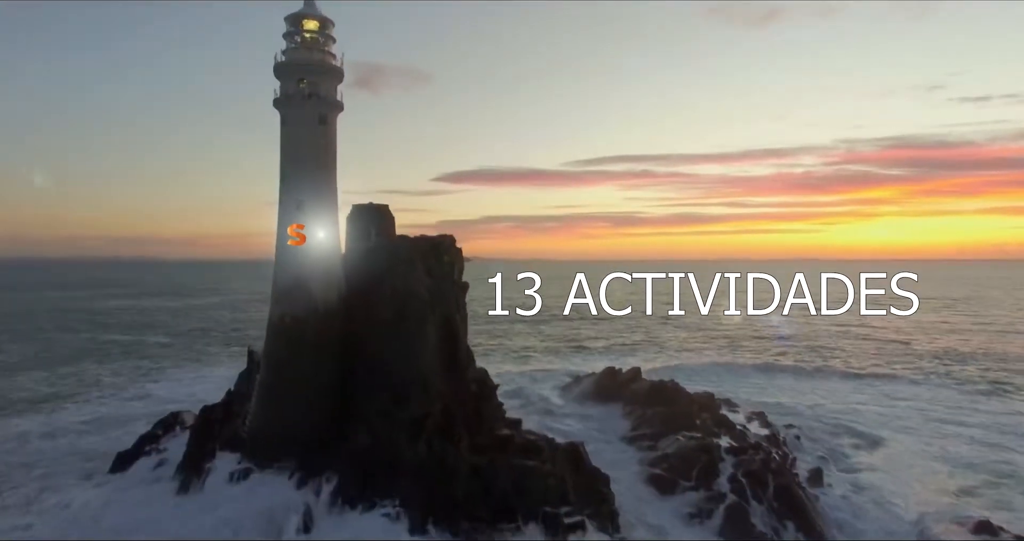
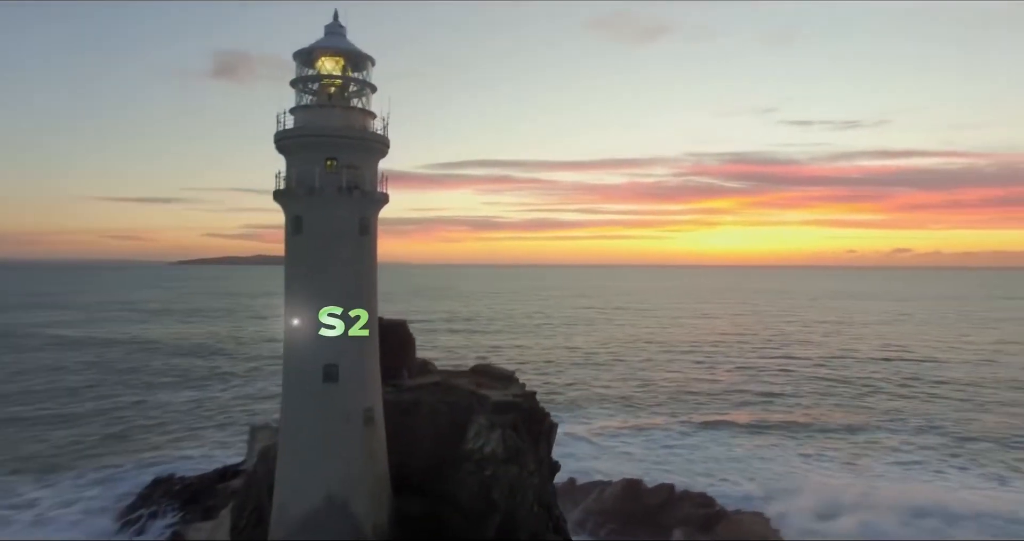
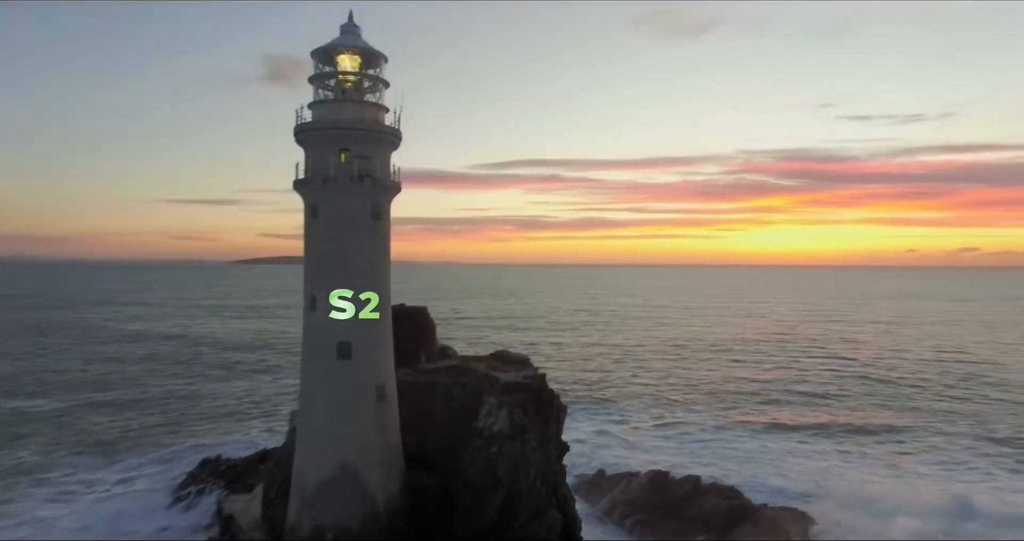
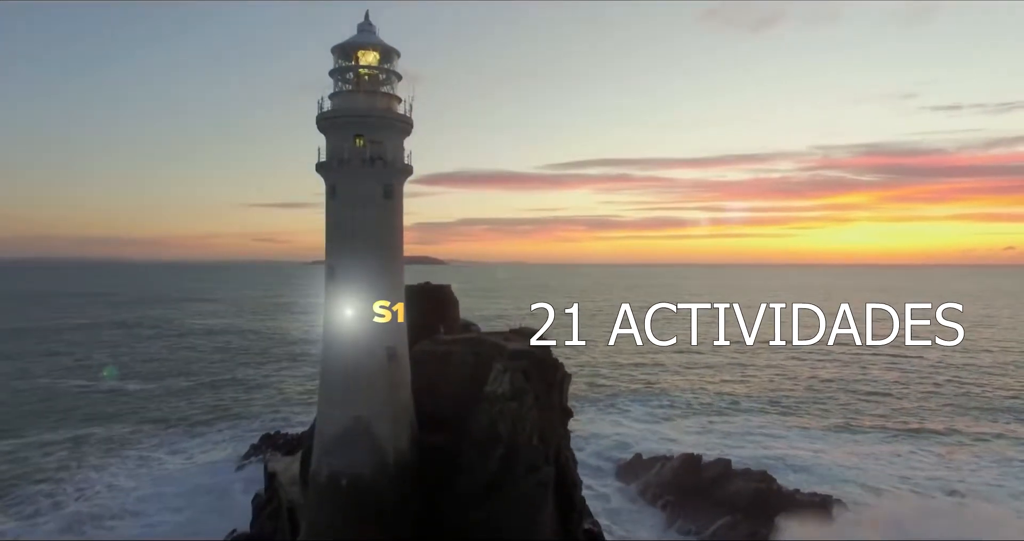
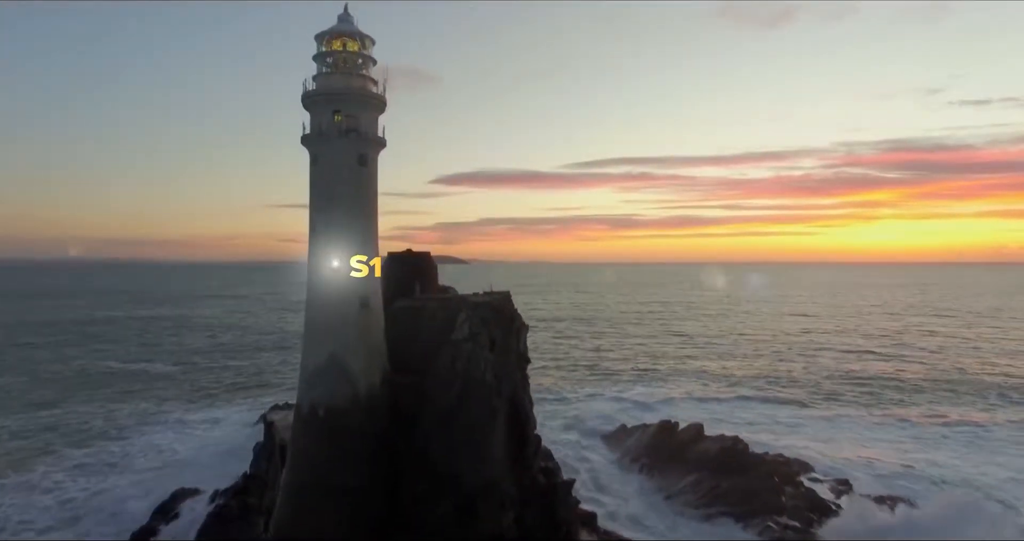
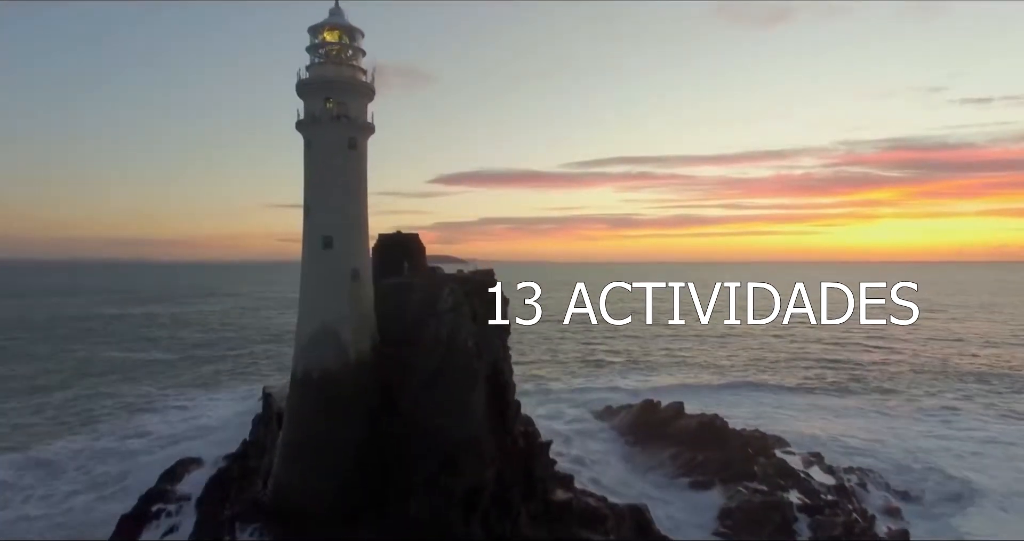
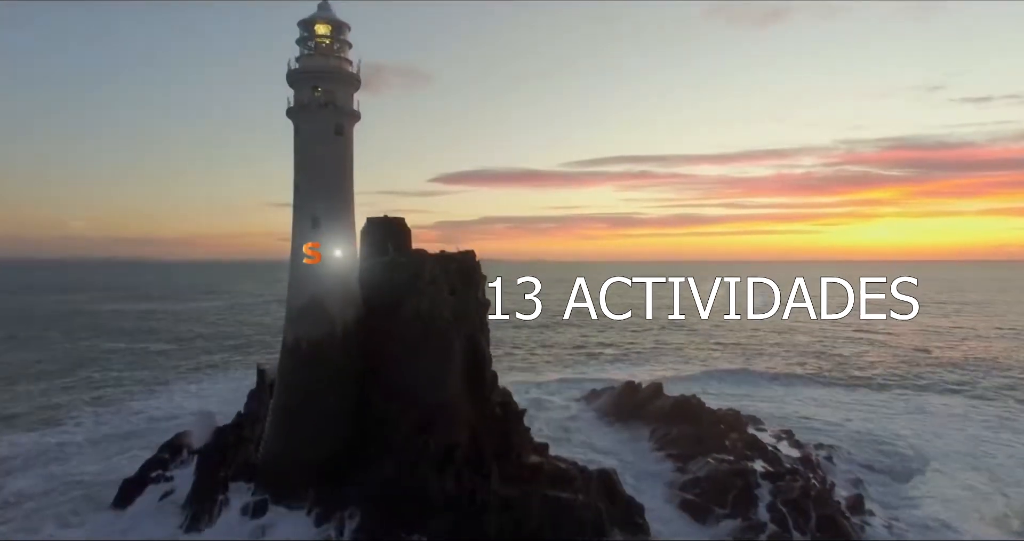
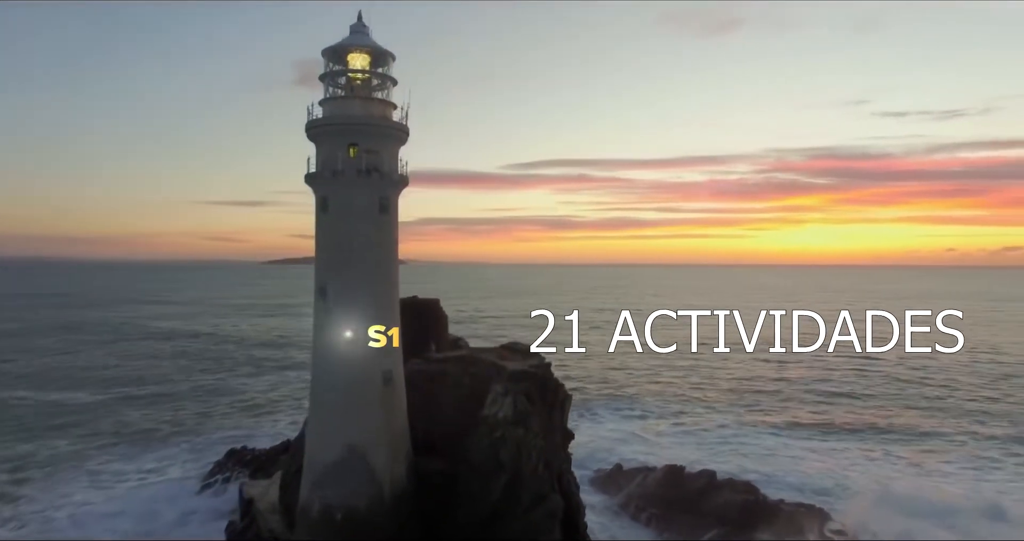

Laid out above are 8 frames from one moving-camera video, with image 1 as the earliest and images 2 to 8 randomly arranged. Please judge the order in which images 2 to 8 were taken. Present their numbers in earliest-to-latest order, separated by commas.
7, 6, 5, 4, 8, 3, 2
